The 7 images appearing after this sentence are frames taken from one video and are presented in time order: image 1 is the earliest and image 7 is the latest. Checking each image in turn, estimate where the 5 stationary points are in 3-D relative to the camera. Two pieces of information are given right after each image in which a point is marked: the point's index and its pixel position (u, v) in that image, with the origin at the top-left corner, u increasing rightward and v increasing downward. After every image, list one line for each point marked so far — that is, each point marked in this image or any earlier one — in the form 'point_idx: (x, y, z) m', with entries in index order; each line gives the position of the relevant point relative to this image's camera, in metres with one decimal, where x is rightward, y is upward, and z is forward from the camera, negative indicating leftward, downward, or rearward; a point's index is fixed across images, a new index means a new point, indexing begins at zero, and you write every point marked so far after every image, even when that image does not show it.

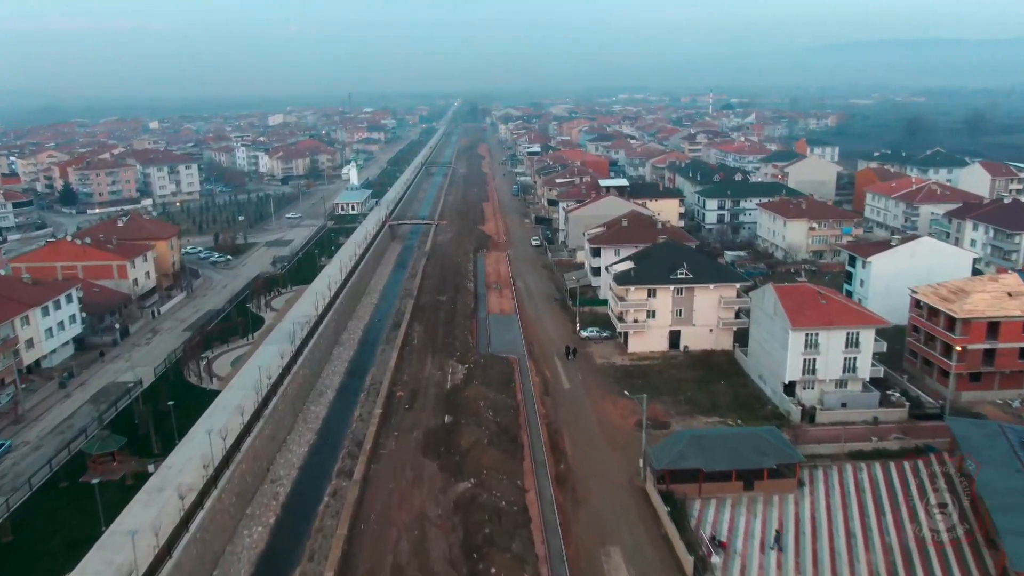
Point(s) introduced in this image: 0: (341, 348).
0: (-2.8, -1.0, +15.3) m
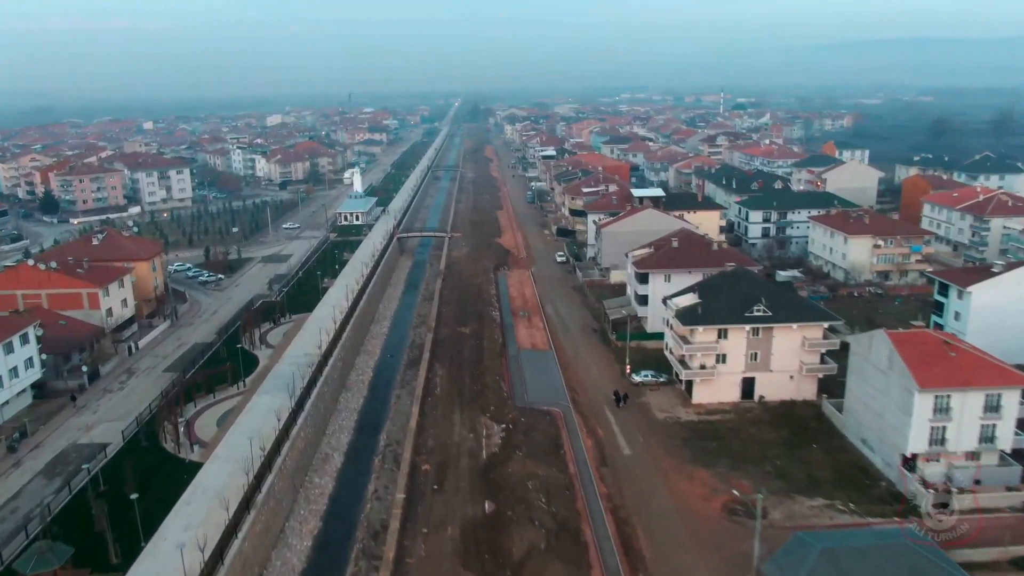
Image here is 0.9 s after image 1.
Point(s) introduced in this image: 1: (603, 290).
0: (-2.3, -1.5, +12.9) m
1: (+1.8, -0.1, +18.3) m
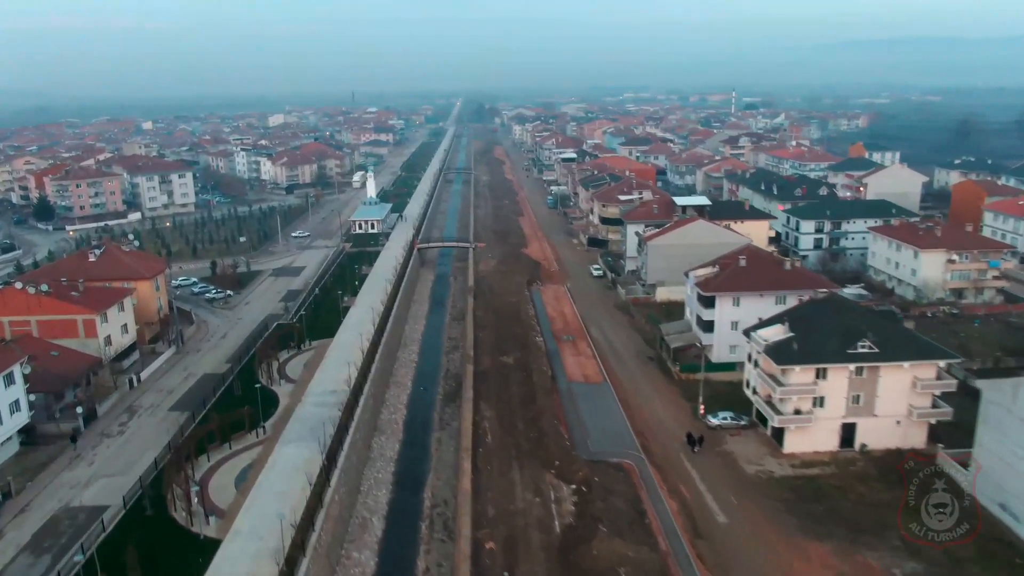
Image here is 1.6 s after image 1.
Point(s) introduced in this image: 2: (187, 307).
0: (-1.6, -1.8, +11.3) m
1: (+2.4, -0.4, +16.6) m
2: (-6.1, -0.4, +17.6) m
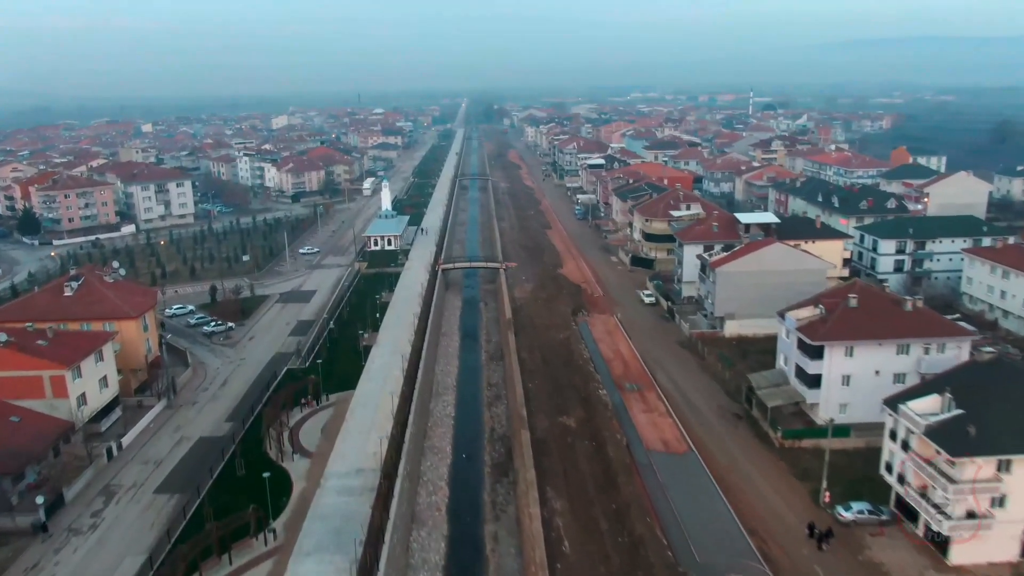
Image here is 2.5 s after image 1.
0: (-0.8, -2.4, +8.9) m
1: (+3.2, -1.0, +14.2) m
2: (-5.4, -0.9, +15.2) m
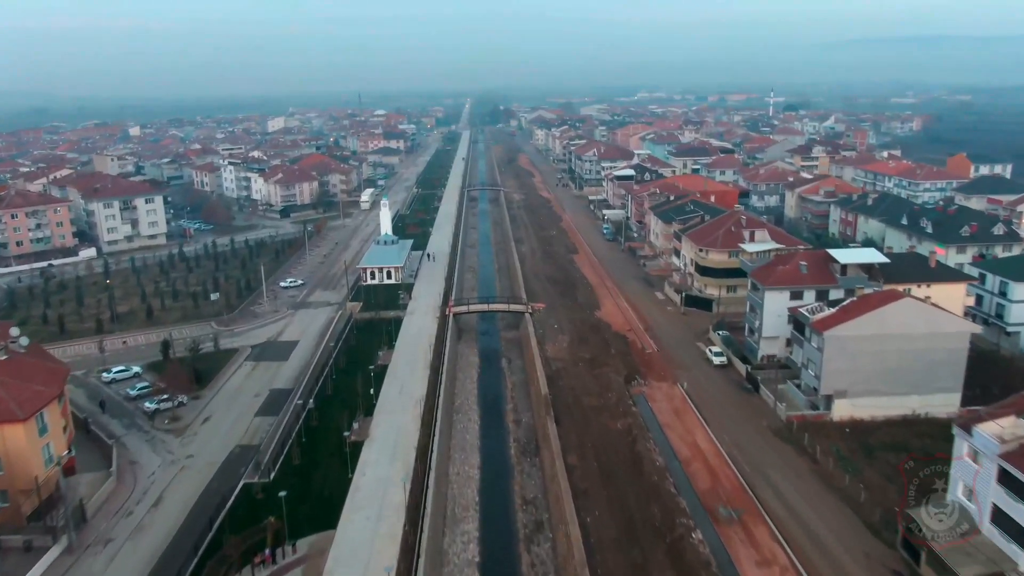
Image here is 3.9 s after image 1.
0: (-0.4, -3.2, +5.2) m
1: (+3.6, -1.8, +10.5) m
2: (-4.9, -1.7, +11.5) m
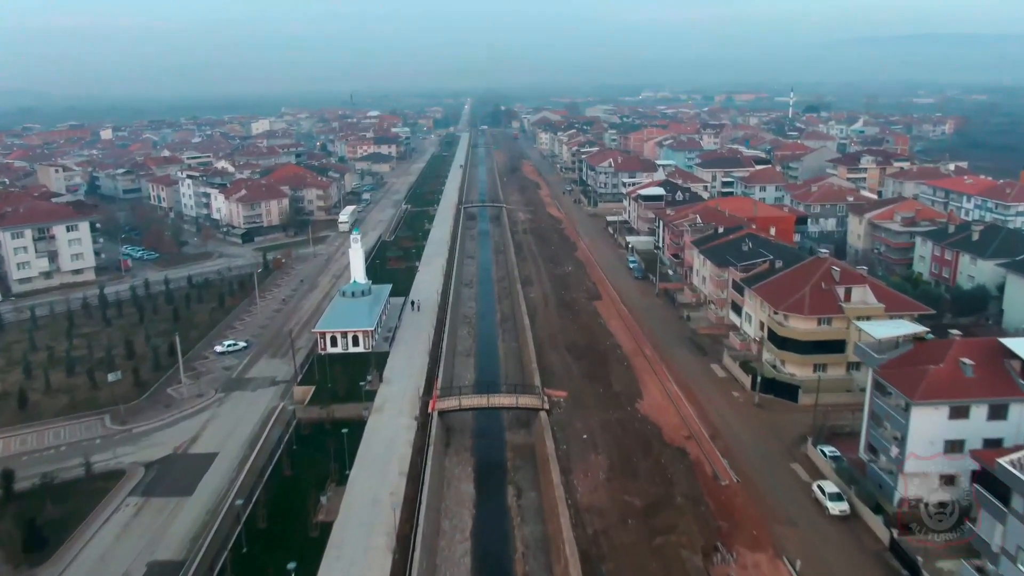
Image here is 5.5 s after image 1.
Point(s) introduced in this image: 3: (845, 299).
0: (-0.3, -4.3, +0.5) m
1: (+3.7, -2.8, +5.9) m
2: (-4.8, -2.8, +6.9) m
3: (+4.2, 0.0, +12.2) m
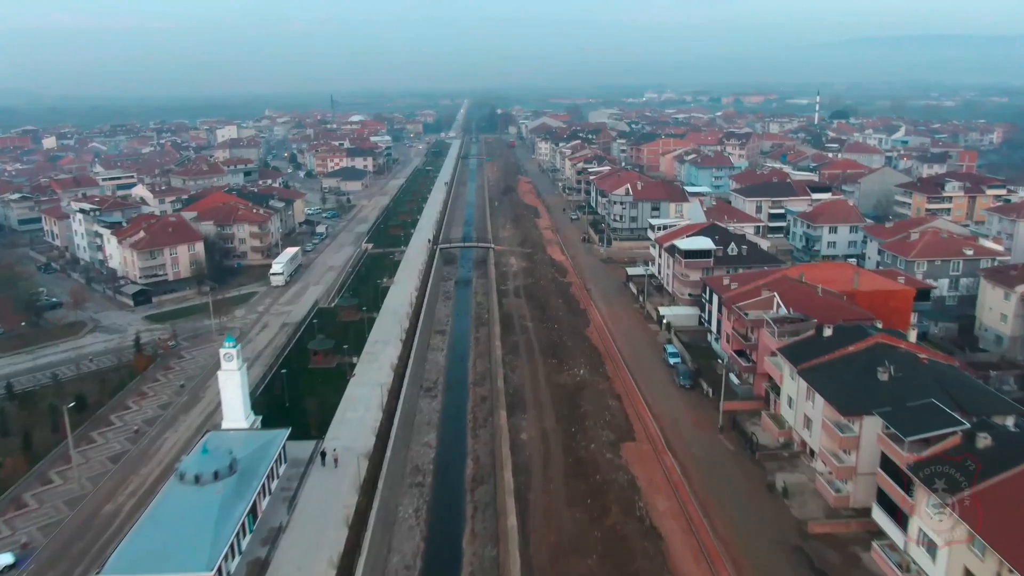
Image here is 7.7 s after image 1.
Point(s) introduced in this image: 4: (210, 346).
0: (-0.5, -5.8, -6.1) m
1: (+3.5, -4.4, -0.8) m
2: (-5.0, -4.3, +0.2) m
3: (+4.0, -1.6, +5.5) m
4: (-4.9, -1.0, +15.4) m
